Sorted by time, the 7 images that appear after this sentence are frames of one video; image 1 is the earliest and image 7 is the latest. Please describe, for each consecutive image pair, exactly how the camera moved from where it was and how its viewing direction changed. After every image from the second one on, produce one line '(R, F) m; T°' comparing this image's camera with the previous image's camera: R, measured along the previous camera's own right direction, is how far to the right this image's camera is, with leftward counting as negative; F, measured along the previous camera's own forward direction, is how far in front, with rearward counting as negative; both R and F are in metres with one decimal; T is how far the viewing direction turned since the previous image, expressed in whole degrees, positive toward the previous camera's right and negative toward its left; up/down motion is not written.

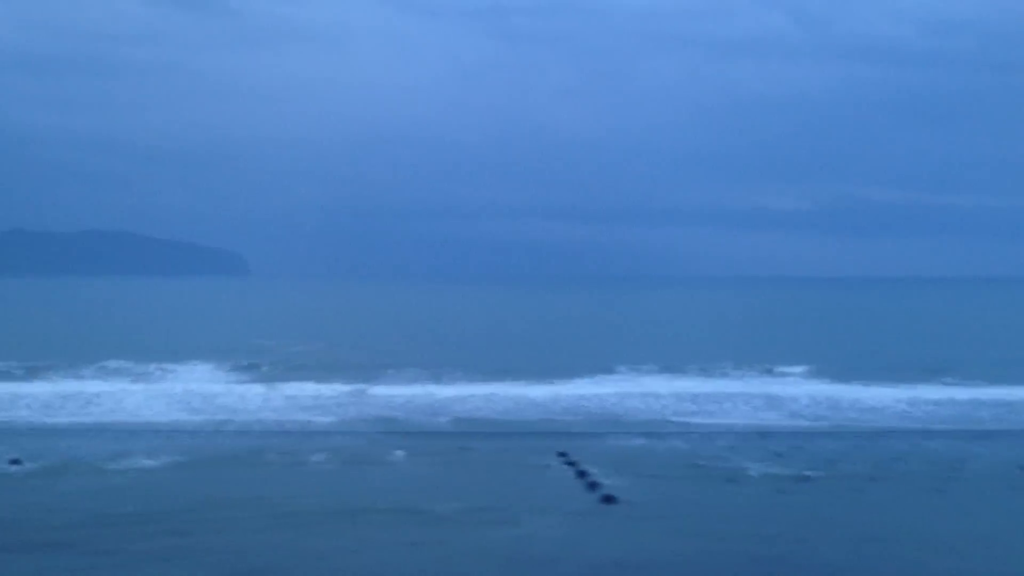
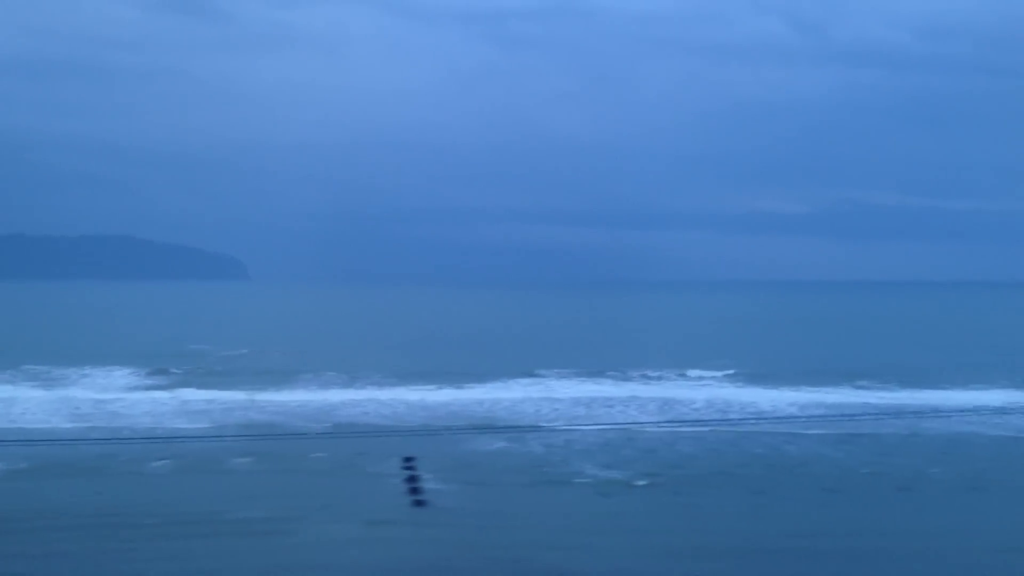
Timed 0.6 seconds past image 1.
(+1.7, +0.1) m; 0°
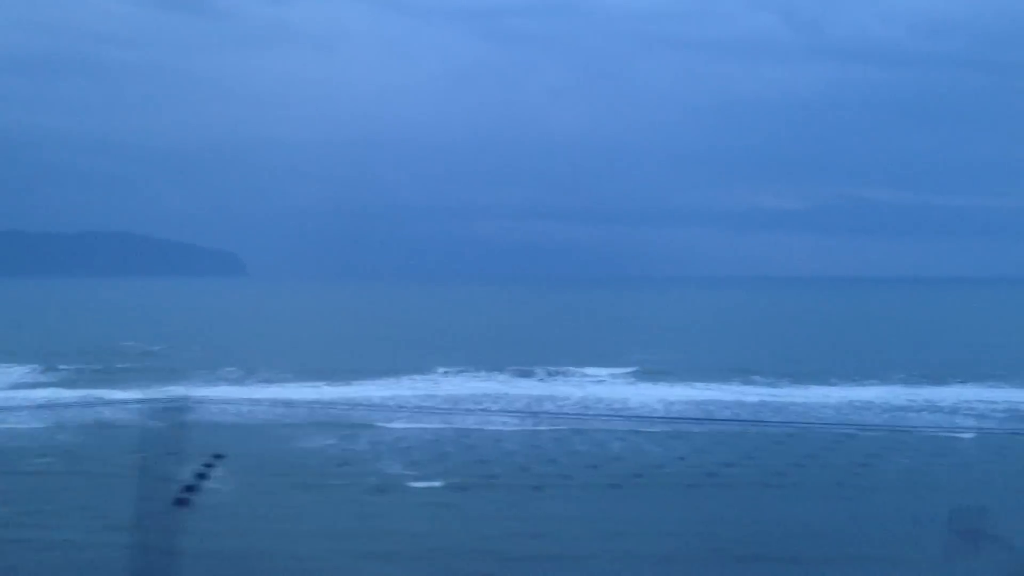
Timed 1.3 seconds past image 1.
(+2.0, +0.2) m; +1°
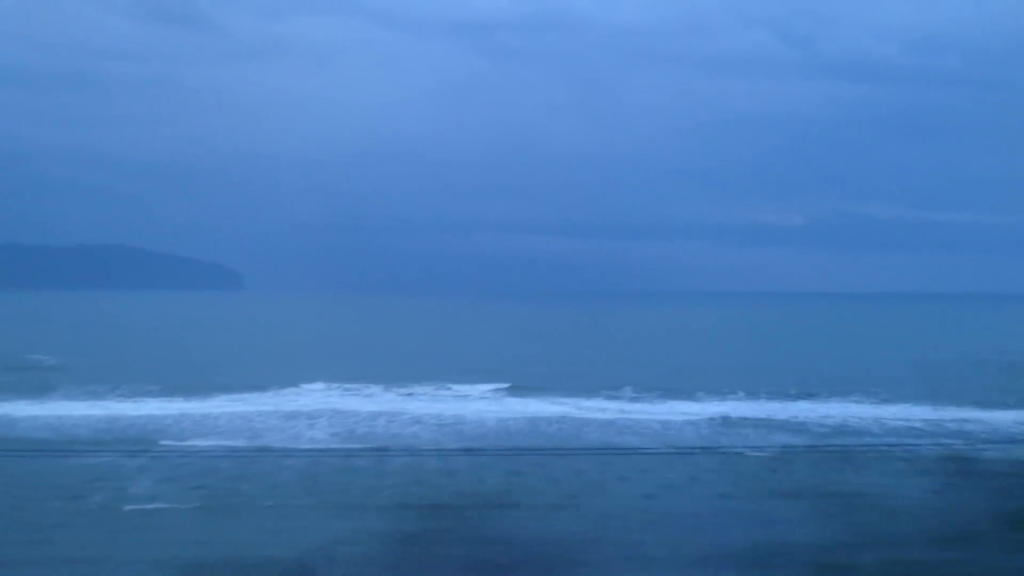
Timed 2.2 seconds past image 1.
(+2.4, +0.2) m; +1°
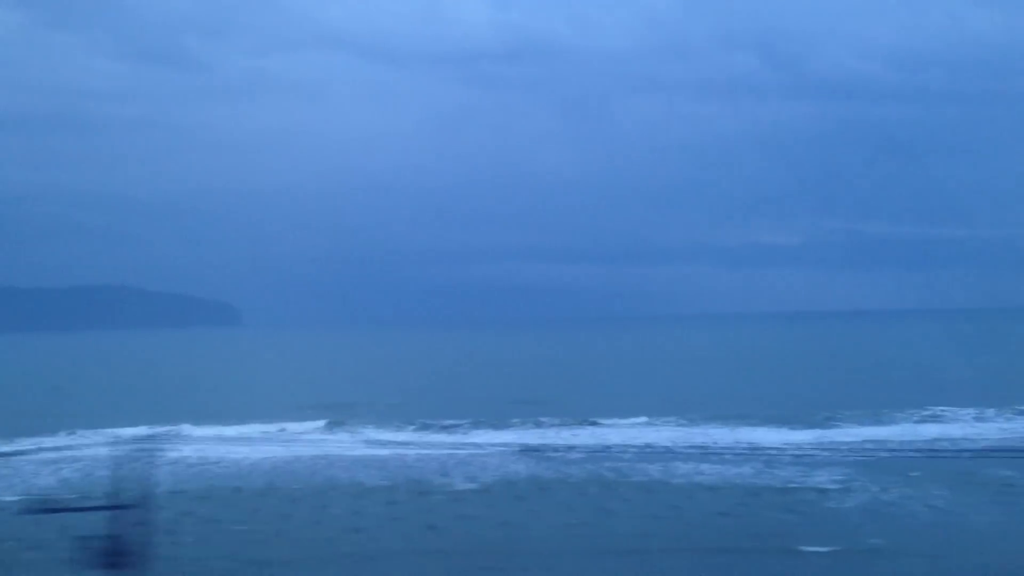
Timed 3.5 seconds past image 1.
(+3.2, +0.3) m; +1°
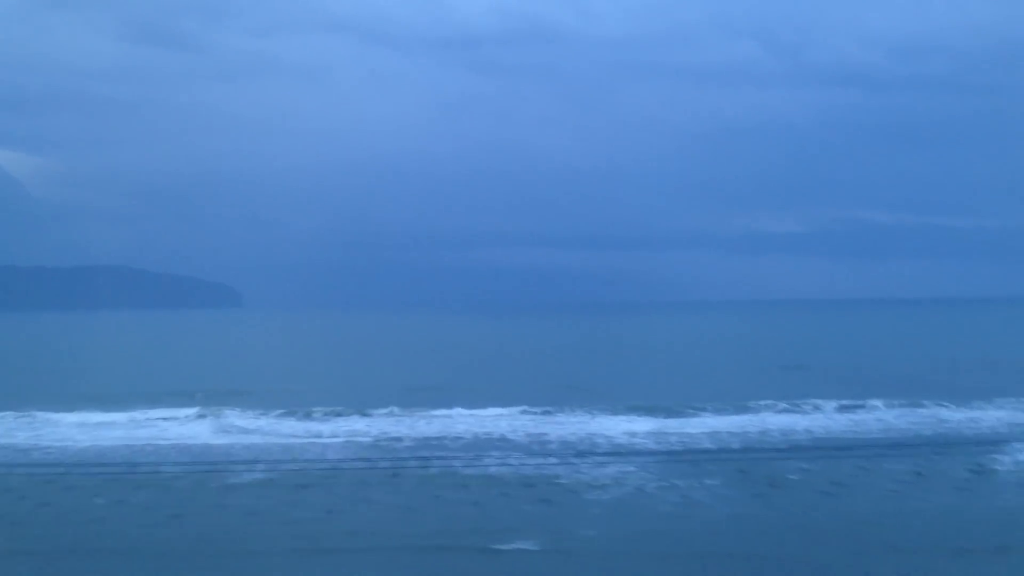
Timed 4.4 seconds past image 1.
(+2.2, +0.1) m; +1°
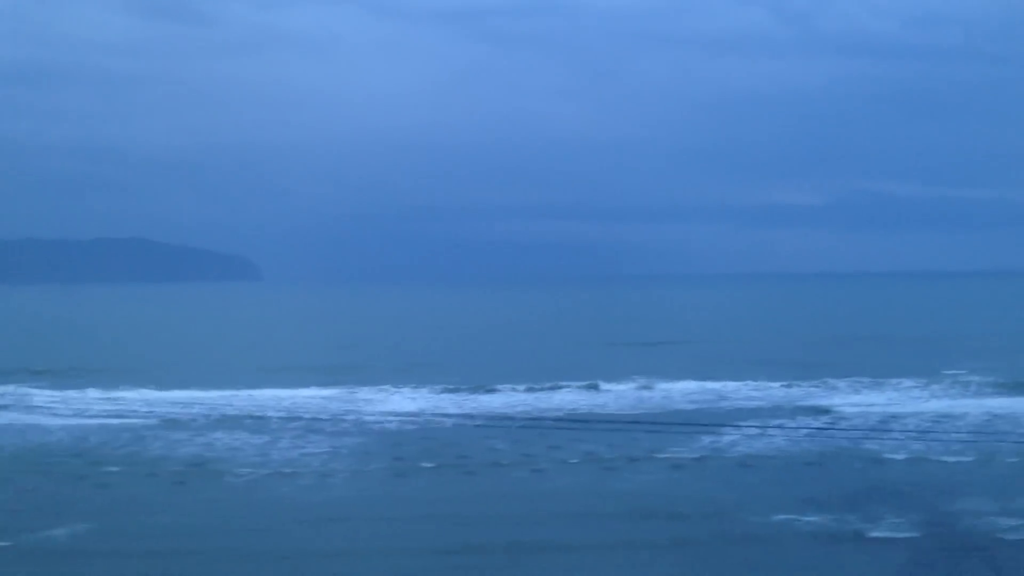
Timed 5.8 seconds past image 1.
(+3.2, +0.3) m; +1°
